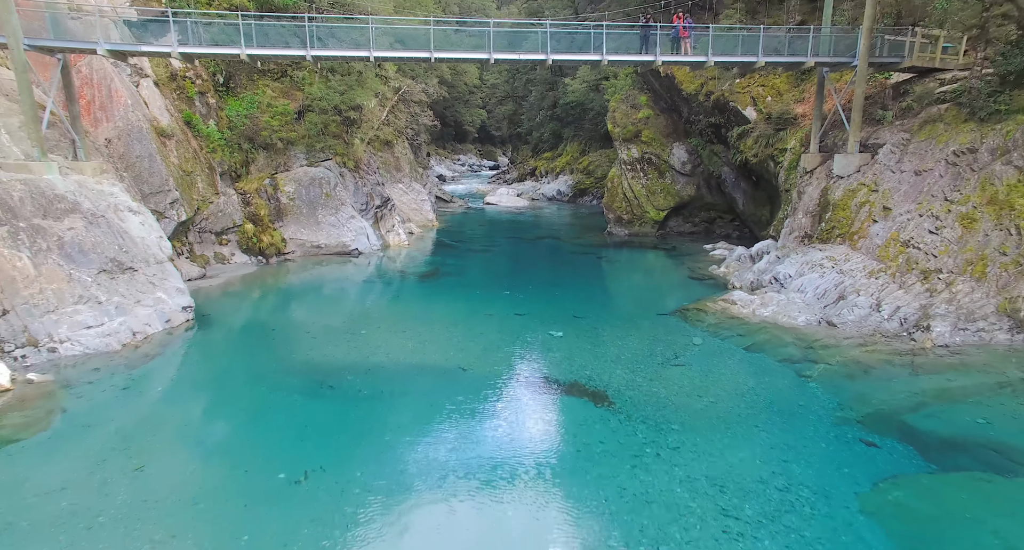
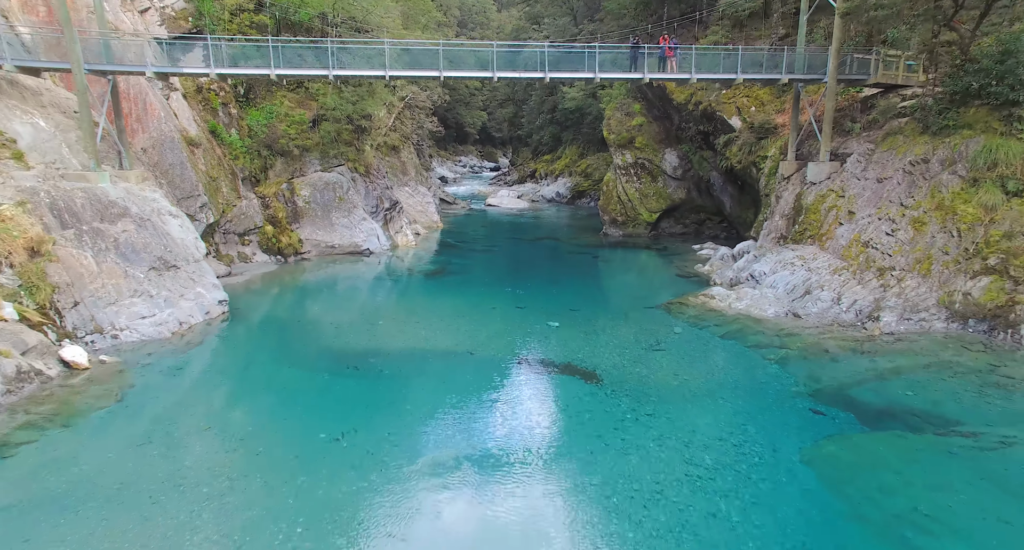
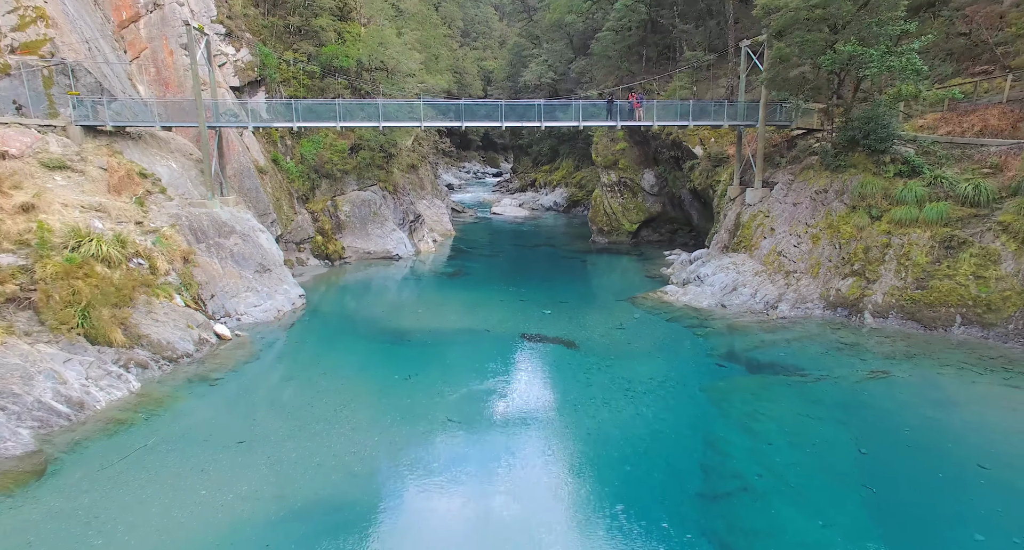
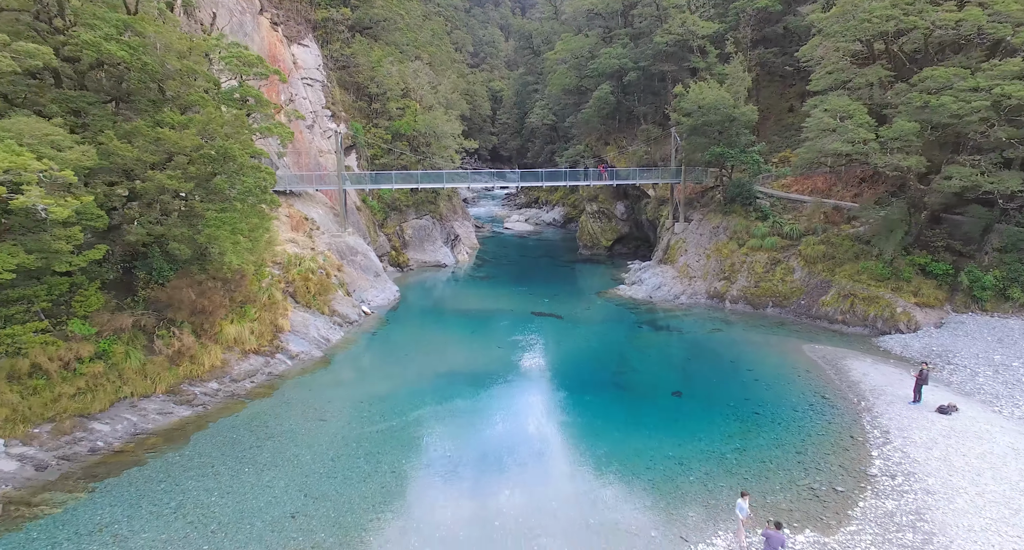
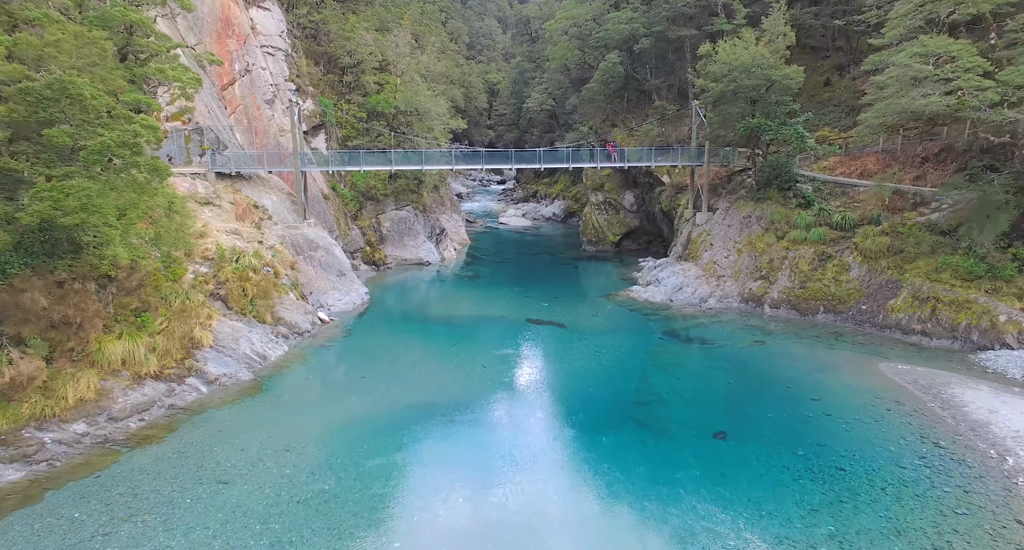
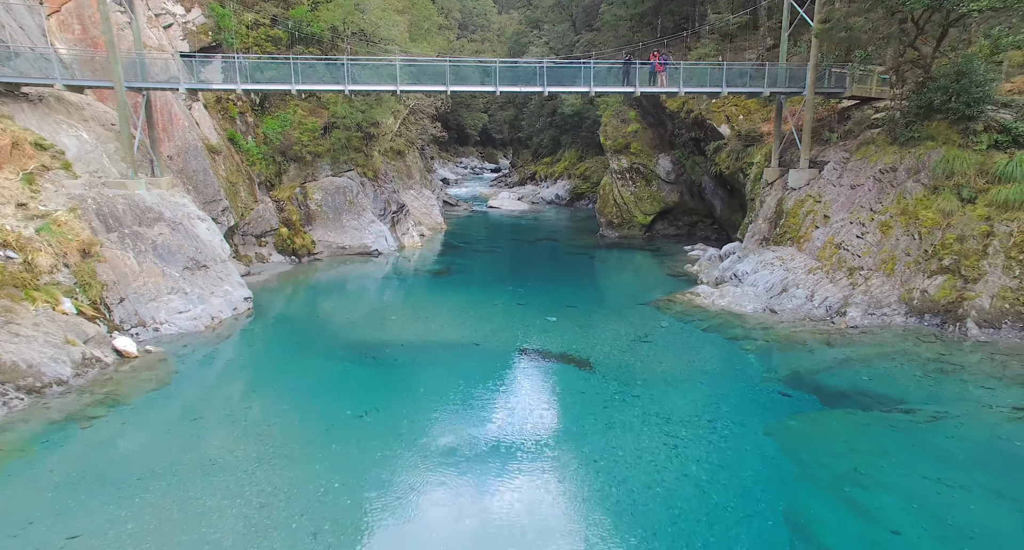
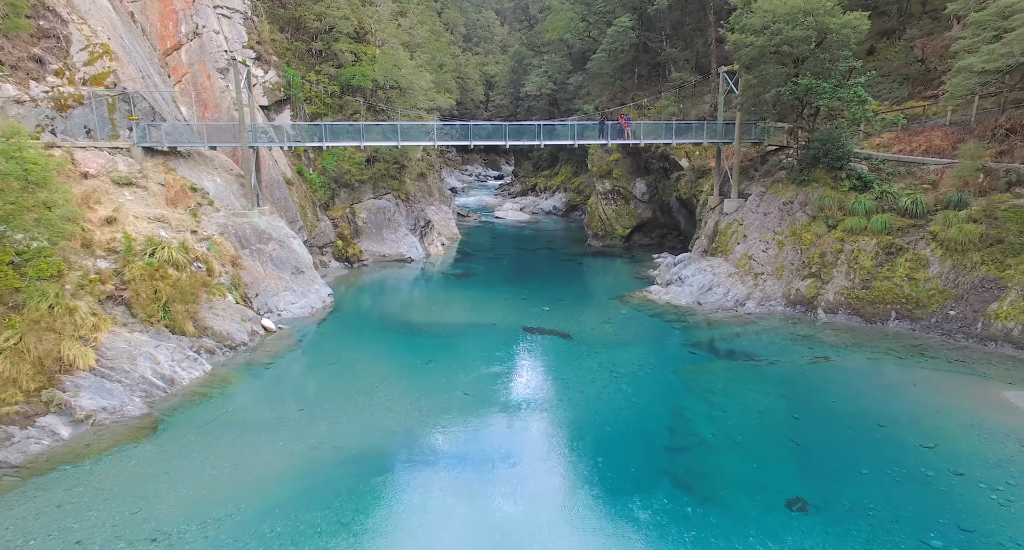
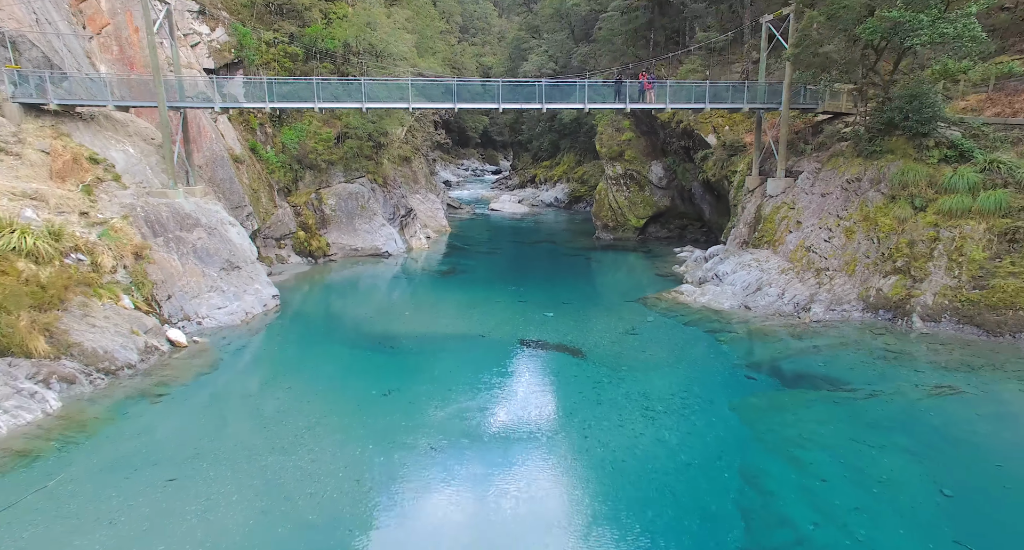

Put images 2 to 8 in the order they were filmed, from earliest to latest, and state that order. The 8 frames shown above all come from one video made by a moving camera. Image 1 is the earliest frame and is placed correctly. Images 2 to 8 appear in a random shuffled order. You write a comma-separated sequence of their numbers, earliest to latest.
2, 6, 8, 3, 7, 5, 4
